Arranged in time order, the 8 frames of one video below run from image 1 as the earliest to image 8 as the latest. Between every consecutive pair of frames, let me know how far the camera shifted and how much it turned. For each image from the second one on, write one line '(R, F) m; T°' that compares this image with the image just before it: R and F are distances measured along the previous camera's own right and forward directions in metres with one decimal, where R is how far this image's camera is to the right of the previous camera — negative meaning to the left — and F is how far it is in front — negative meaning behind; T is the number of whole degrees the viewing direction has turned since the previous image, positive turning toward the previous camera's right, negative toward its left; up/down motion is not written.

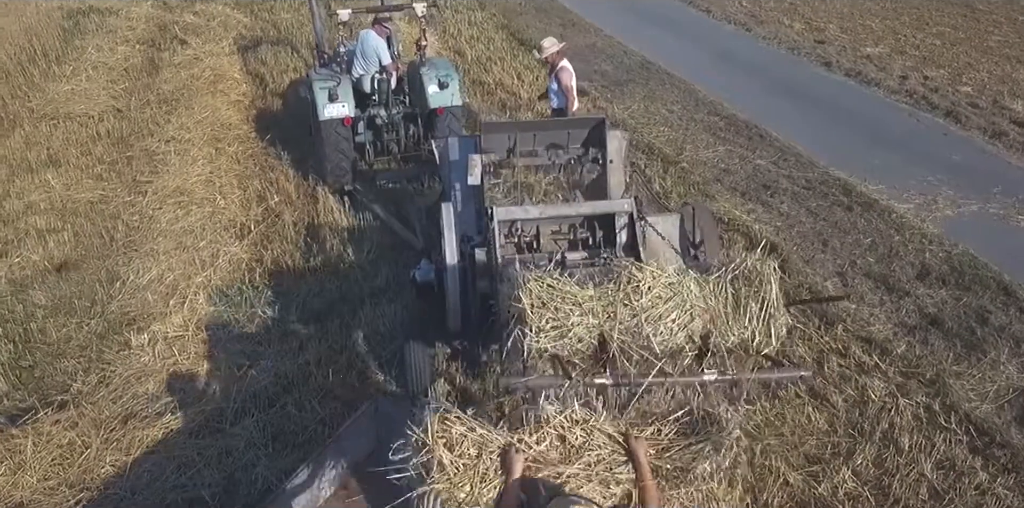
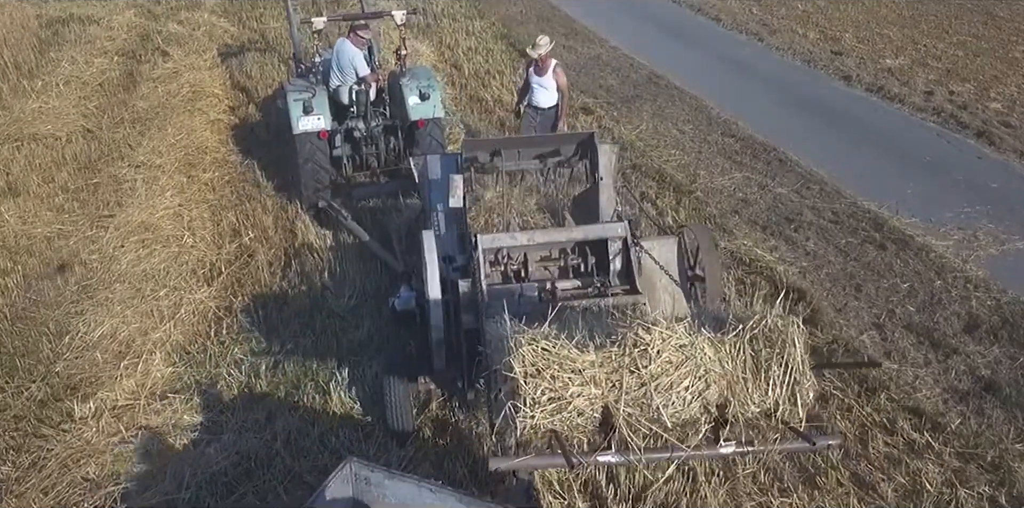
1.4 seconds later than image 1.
(0.0, +0.6) m; 0°
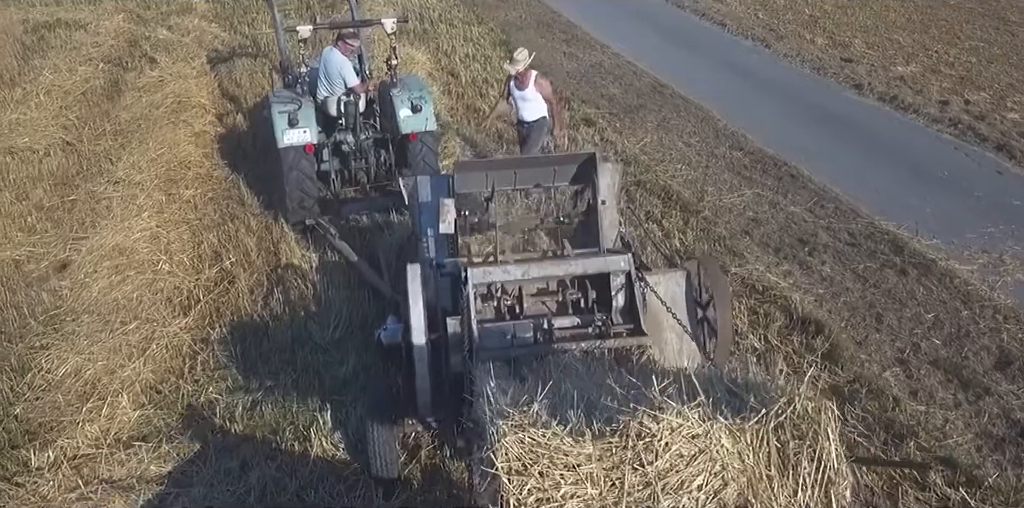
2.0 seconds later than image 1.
(0.0, +0.4) m; 0°
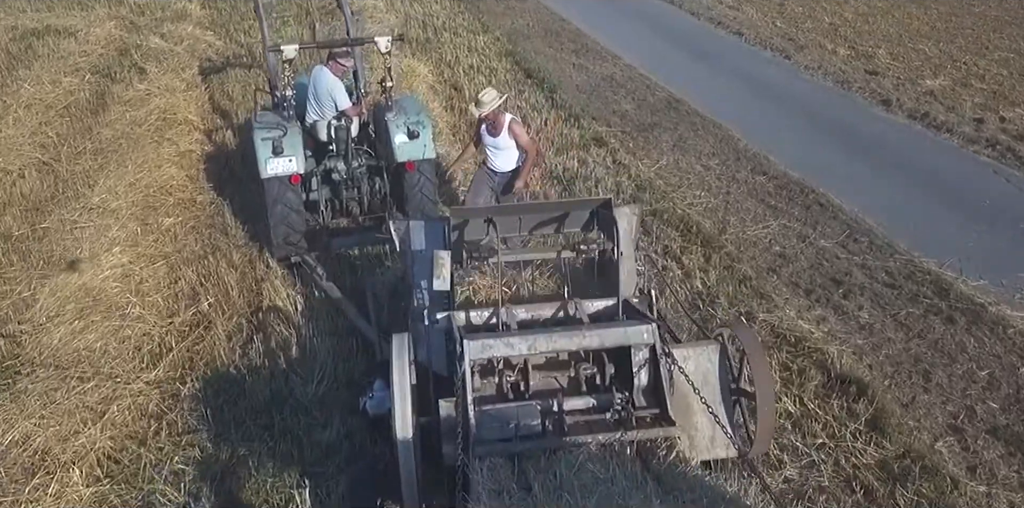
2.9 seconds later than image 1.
(0.0, +0.6) m; 0°
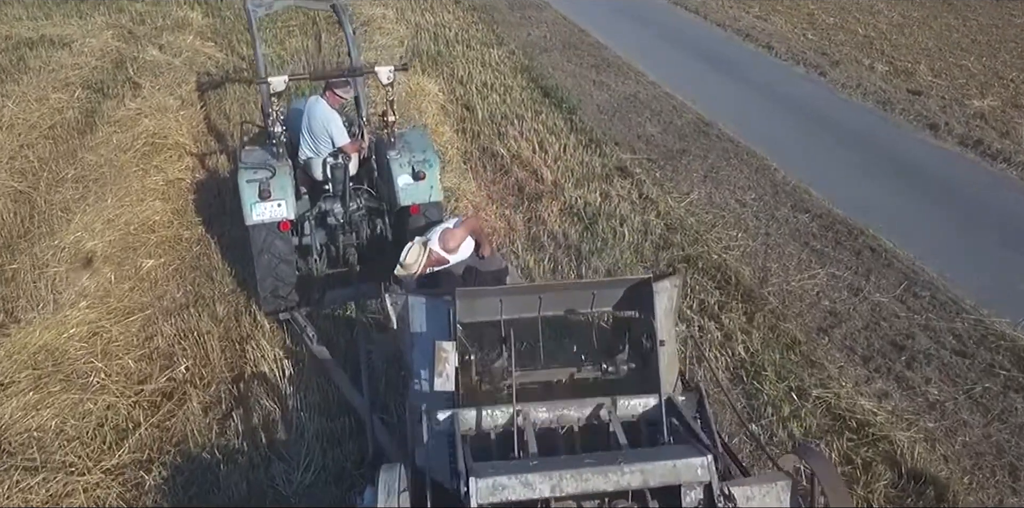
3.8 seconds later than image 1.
(0.0, +0.7) m; -1°
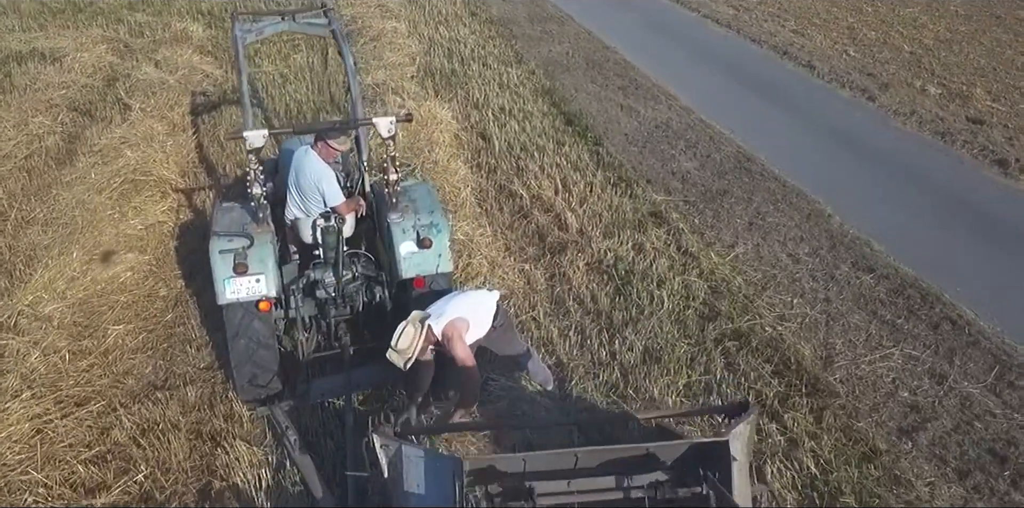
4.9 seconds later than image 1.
(0.0, +0.8) m; -1°
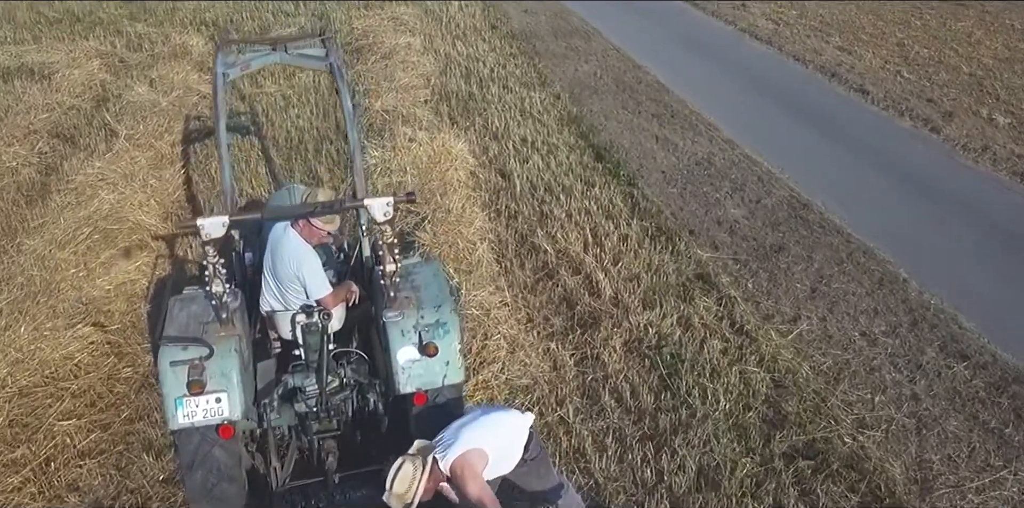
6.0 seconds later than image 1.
(0.0, +0.9) m; -1°
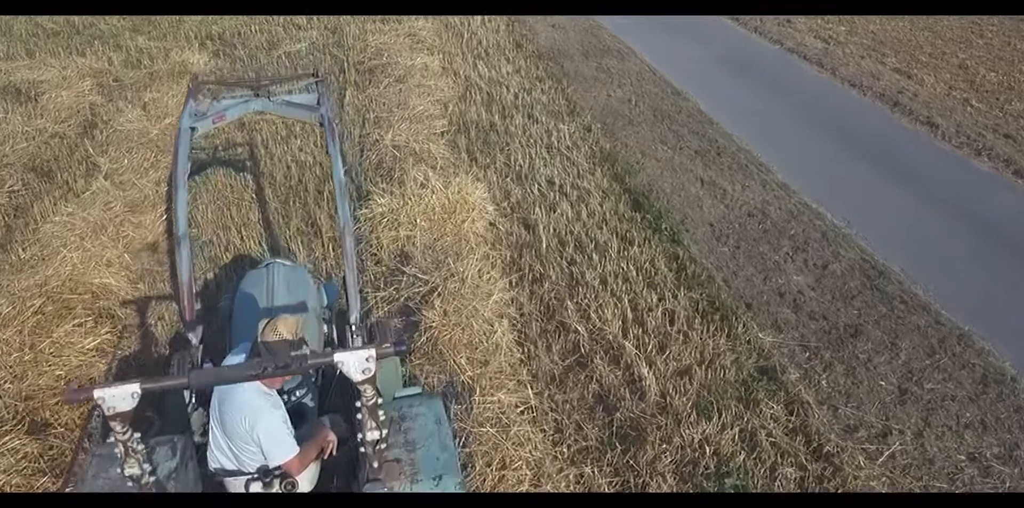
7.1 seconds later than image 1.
(0.0, +1.0) m; -1°
